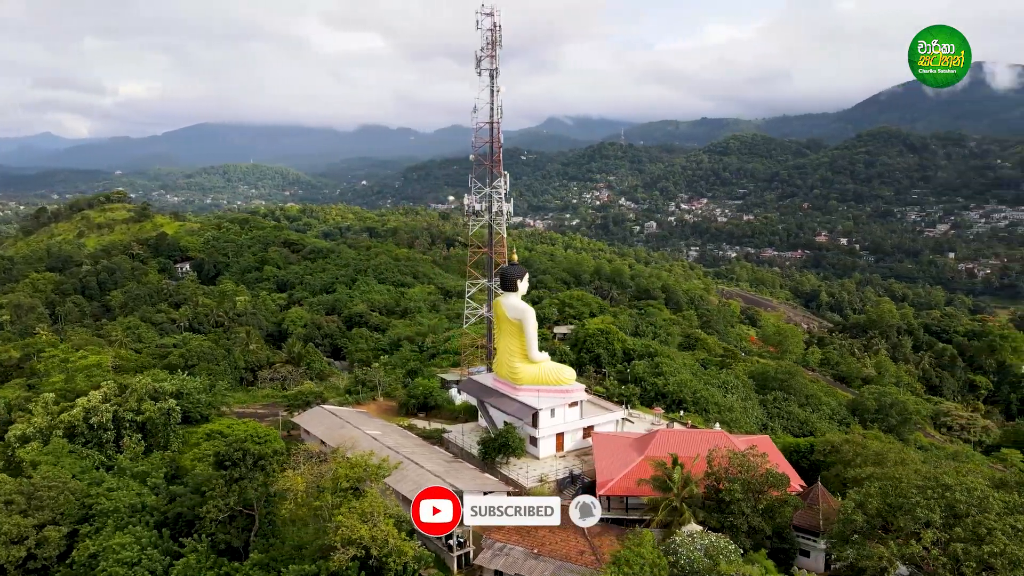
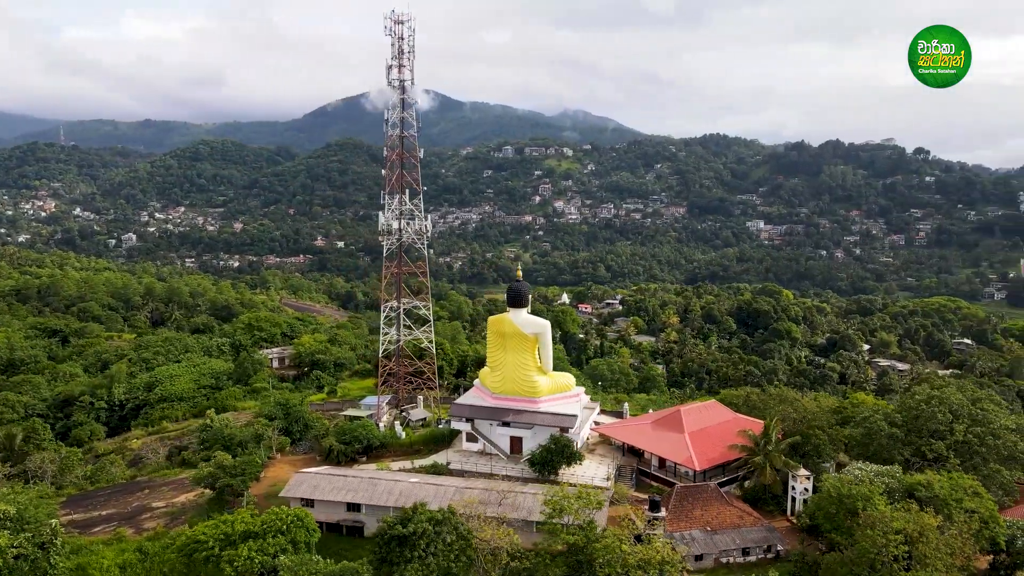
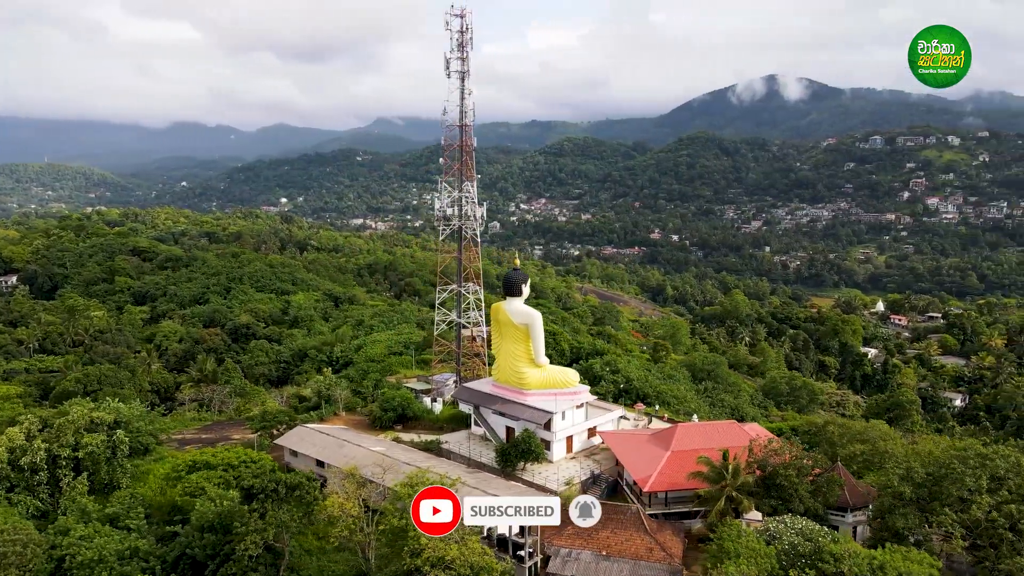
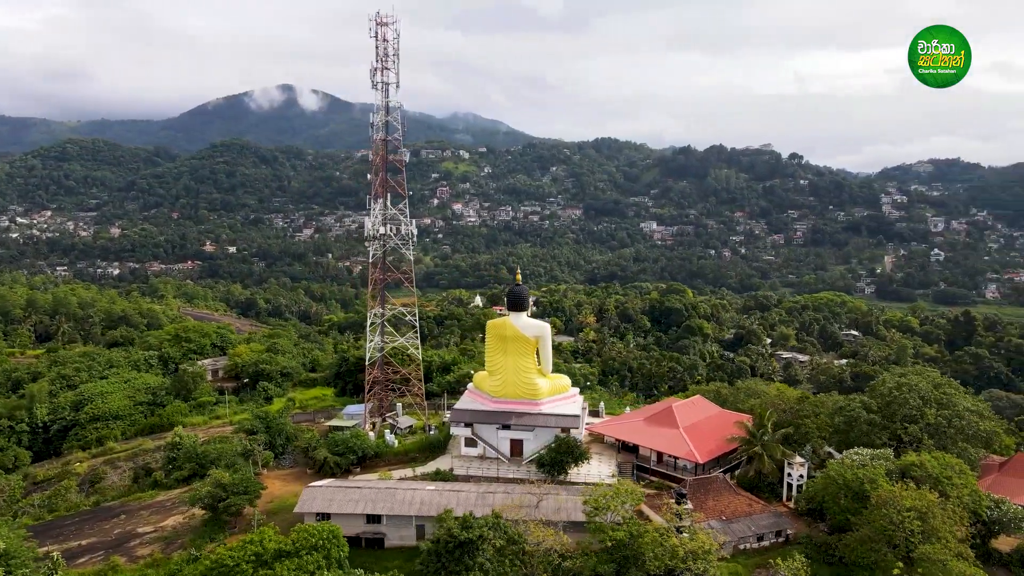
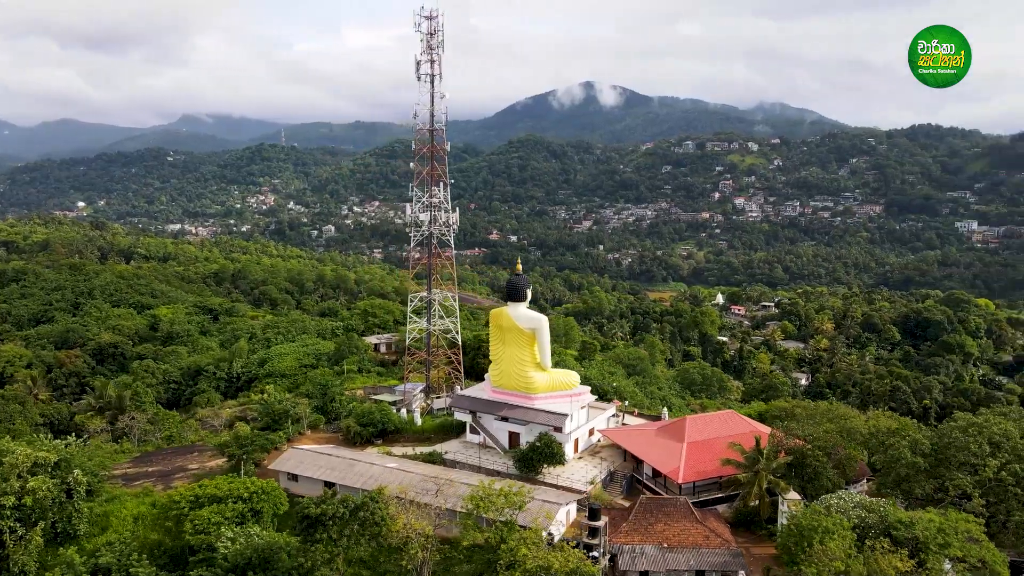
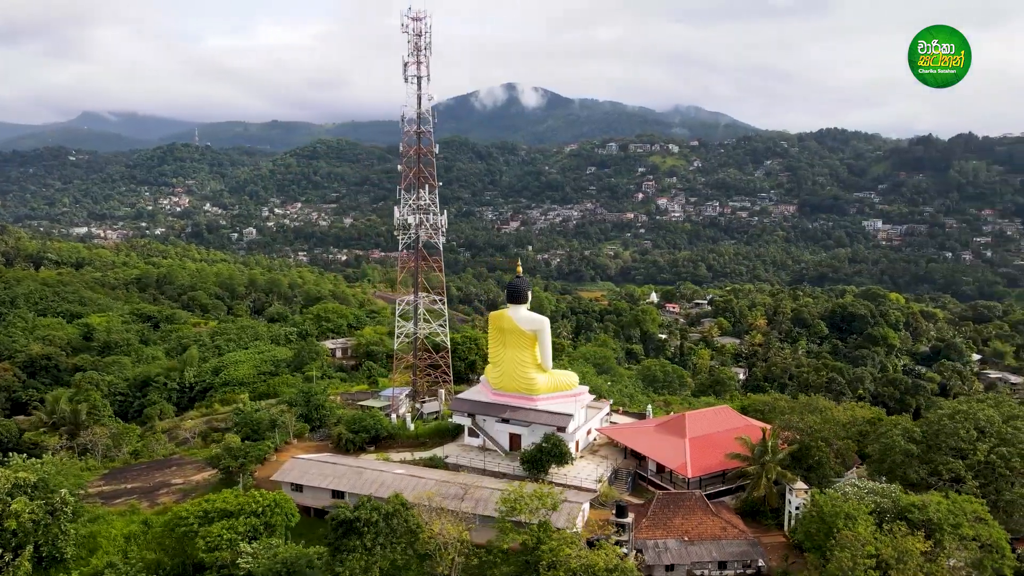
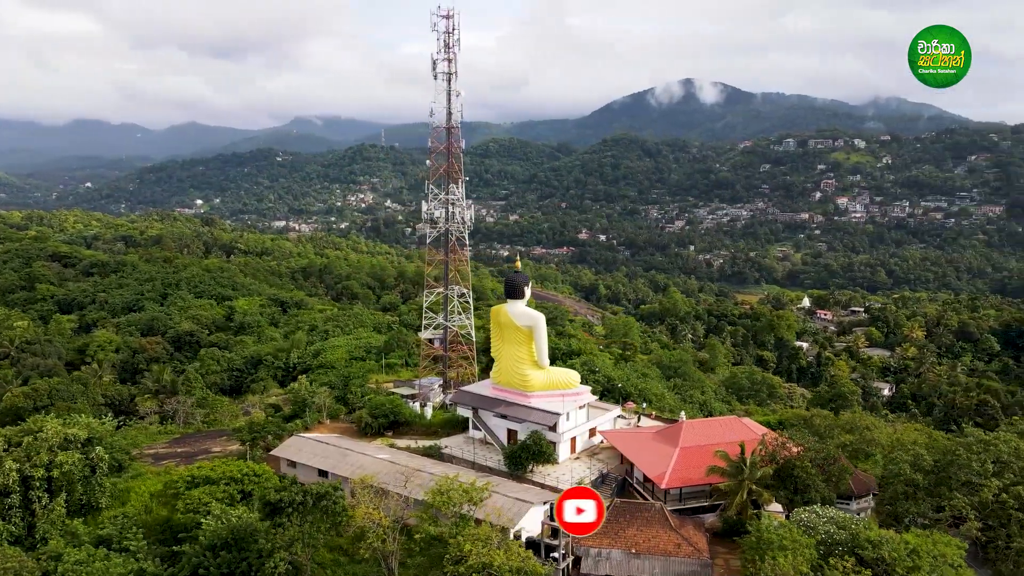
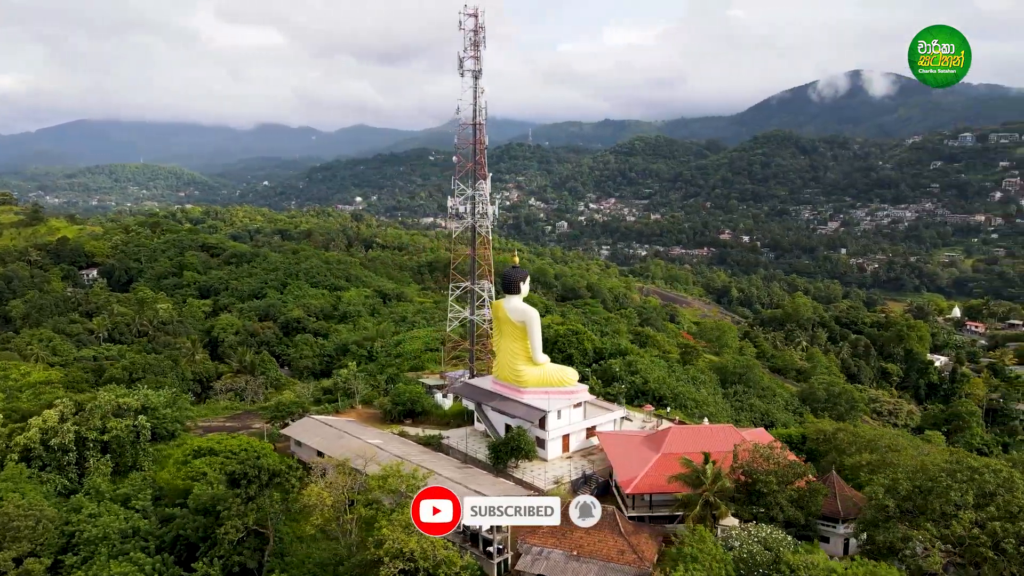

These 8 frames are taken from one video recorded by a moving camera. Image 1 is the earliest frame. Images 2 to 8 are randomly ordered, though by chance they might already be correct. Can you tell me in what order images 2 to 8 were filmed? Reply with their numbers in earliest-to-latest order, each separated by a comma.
8, 3, 7, 5, 6, 2, 4
